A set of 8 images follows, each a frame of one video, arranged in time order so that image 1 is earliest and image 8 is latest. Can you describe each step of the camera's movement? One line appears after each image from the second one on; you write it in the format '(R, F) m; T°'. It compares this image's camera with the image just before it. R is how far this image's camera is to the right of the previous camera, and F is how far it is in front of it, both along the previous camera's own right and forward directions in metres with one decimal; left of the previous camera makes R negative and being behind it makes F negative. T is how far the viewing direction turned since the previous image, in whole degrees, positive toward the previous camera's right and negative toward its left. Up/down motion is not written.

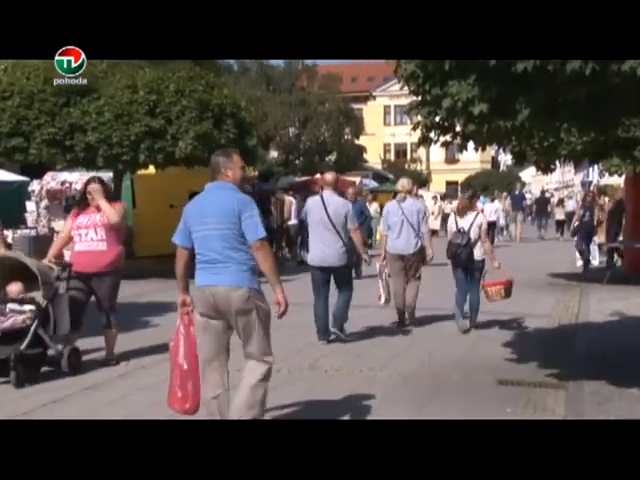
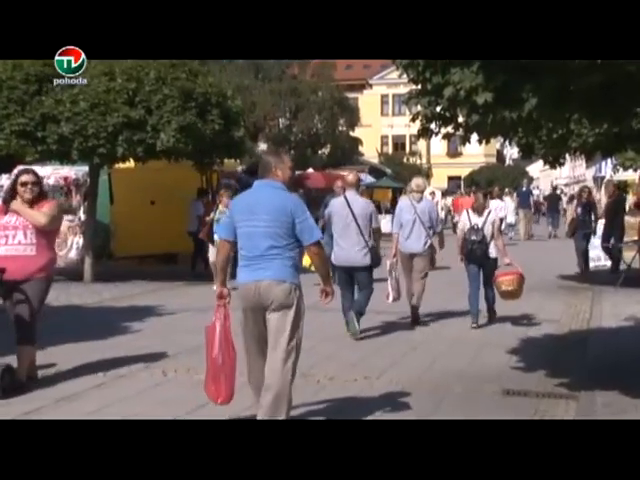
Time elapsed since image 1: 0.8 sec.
(+0.2, +1.1) m; -1°
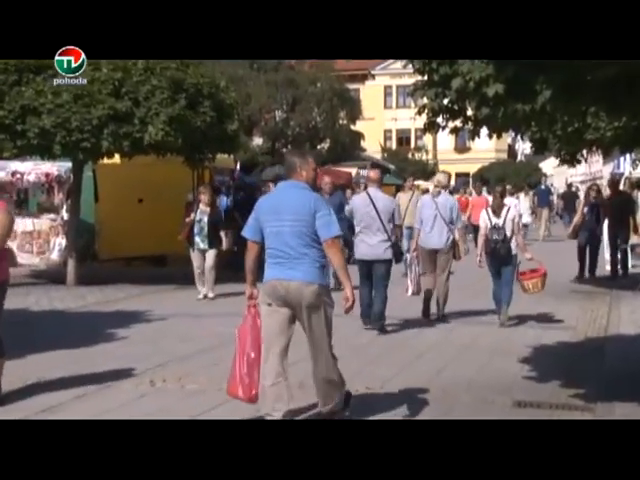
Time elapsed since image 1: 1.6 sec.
(+0.1, +0.9) m; -1°
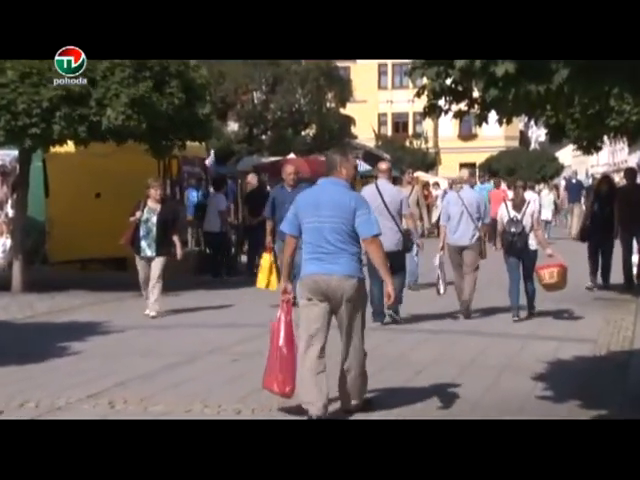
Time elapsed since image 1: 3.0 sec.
(+0.1, +1.7) m; 0°
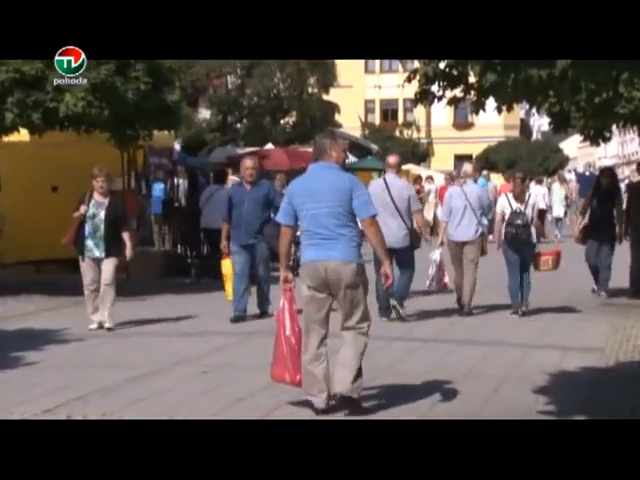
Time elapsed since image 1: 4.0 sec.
(0.0, +1.1) m; 0°
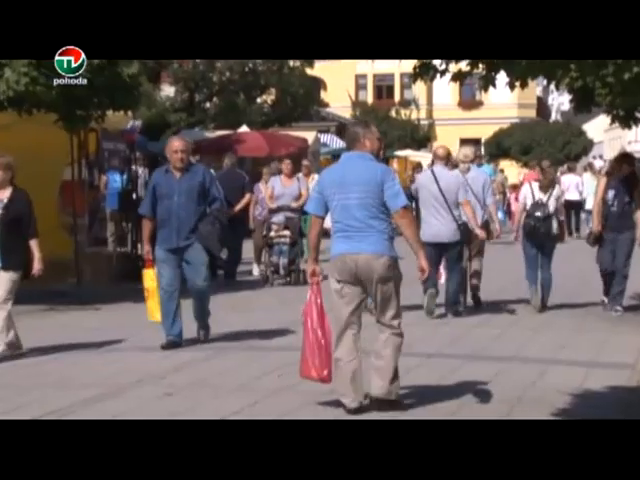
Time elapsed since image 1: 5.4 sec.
(+0.1, +1.5) m; 0°
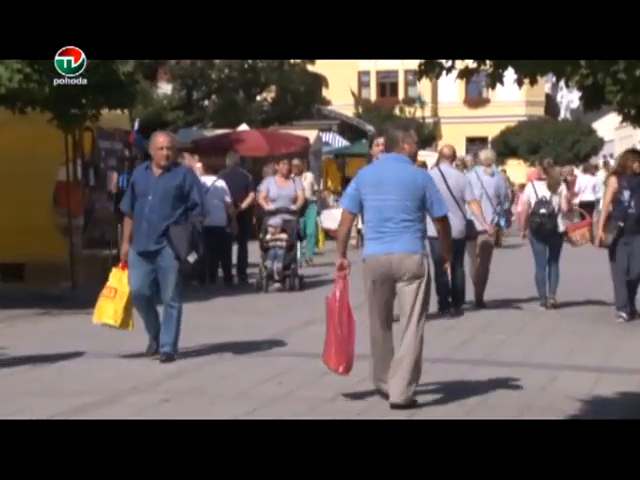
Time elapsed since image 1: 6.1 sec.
(0.0, +0.3) m; 0°
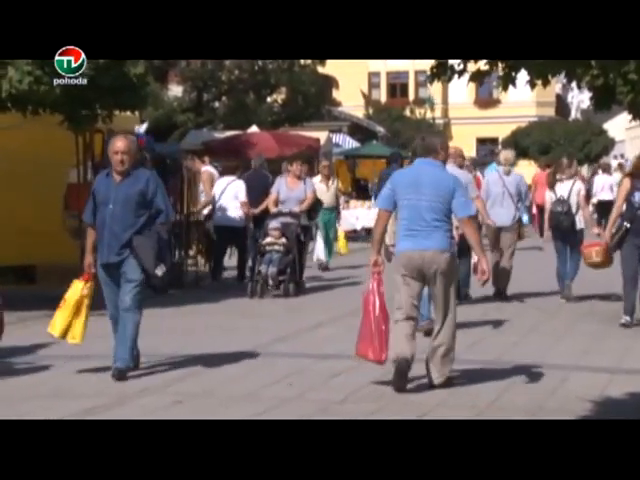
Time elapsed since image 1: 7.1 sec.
(0.0, 0.0) m; 0°
